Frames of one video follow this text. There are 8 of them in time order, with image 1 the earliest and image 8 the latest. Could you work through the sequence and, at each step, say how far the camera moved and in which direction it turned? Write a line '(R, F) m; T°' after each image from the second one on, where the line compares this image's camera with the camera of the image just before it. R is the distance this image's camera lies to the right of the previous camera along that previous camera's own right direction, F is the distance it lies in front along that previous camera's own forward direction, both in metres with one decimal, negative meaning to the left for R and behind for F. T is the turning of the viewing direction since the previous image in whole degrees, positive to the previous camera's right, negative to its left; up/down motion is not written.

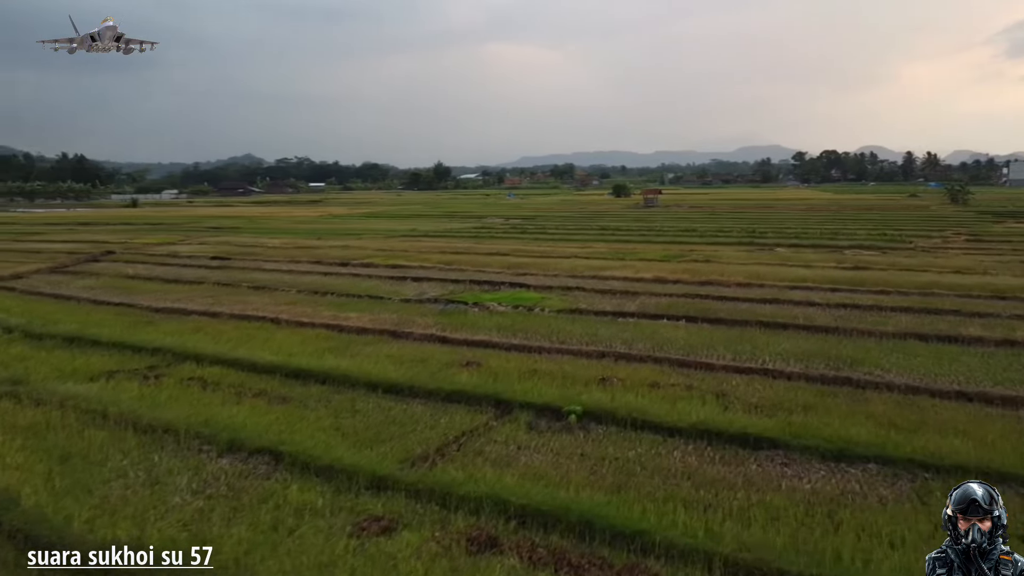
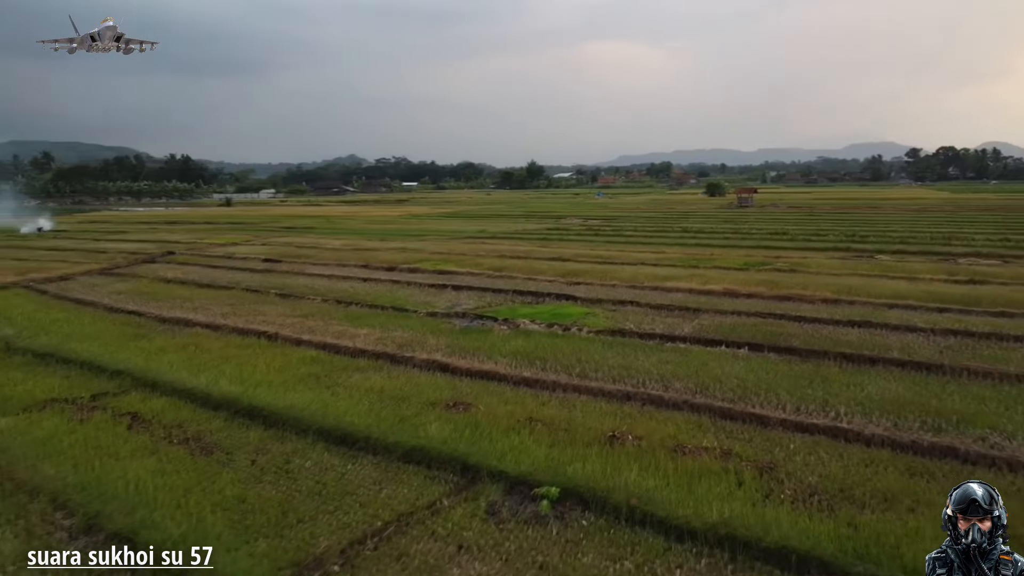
(+1.1, +2.5) m; -7°
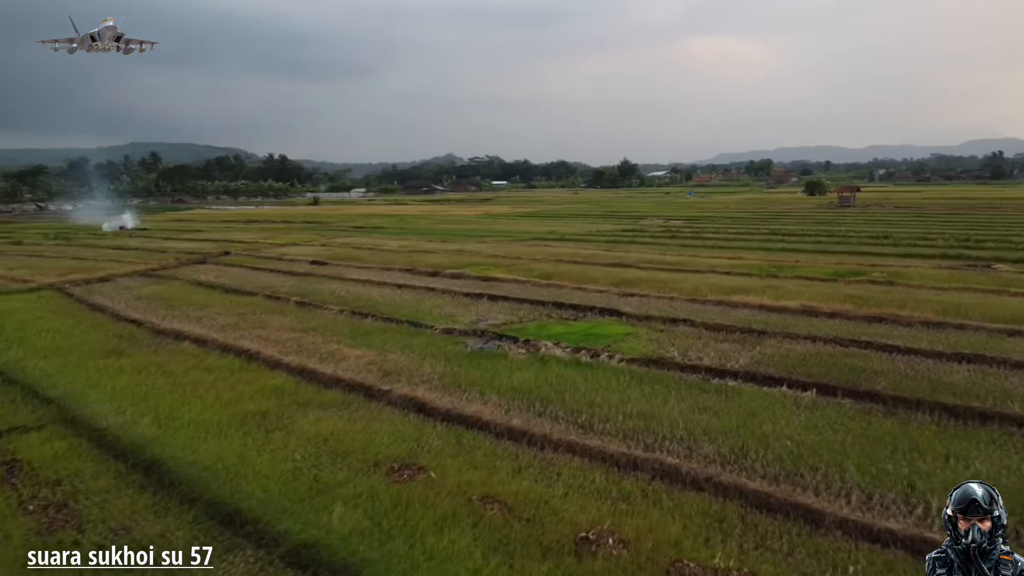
(+1.1, +2.4) m; -7°
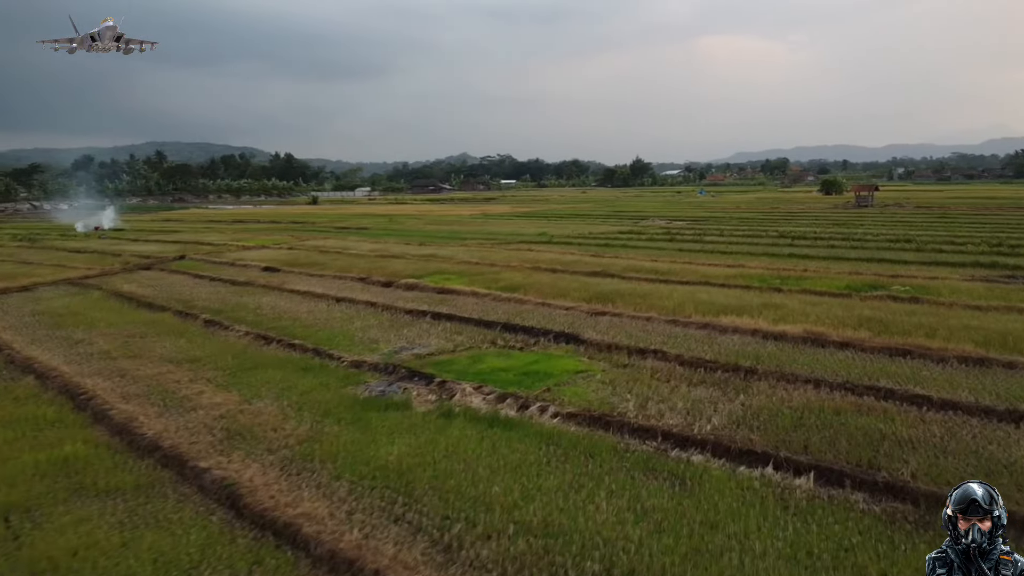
(+1.2, +3.0) m; -1°
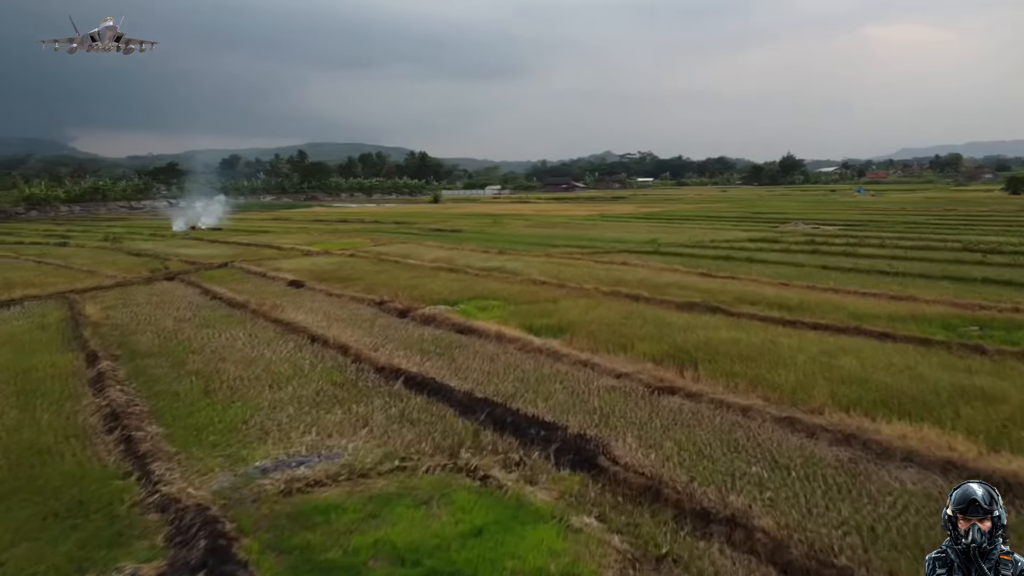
(+1.4, +5.8) m; -10°
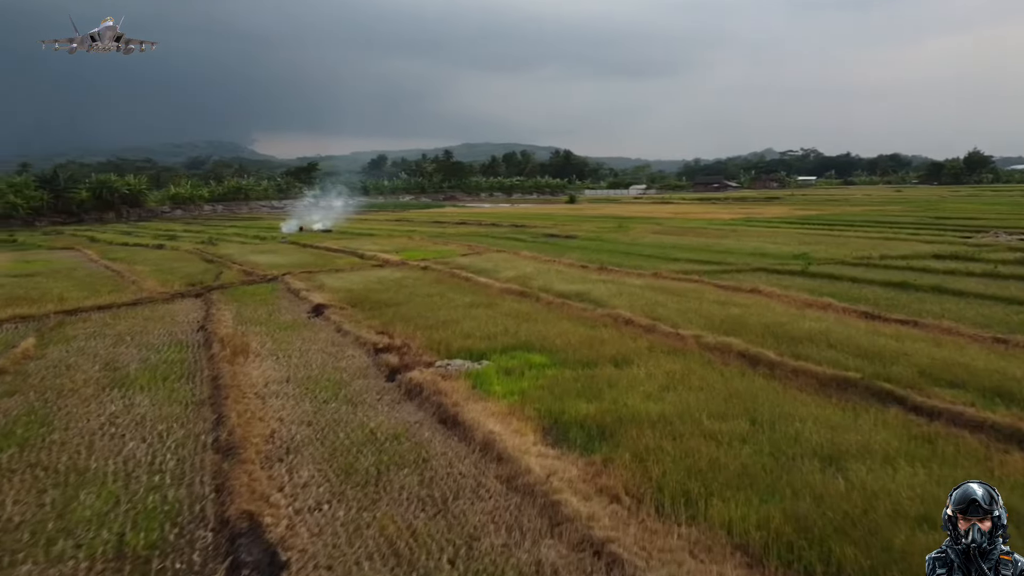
(+1.3, +5.3) m; -10°
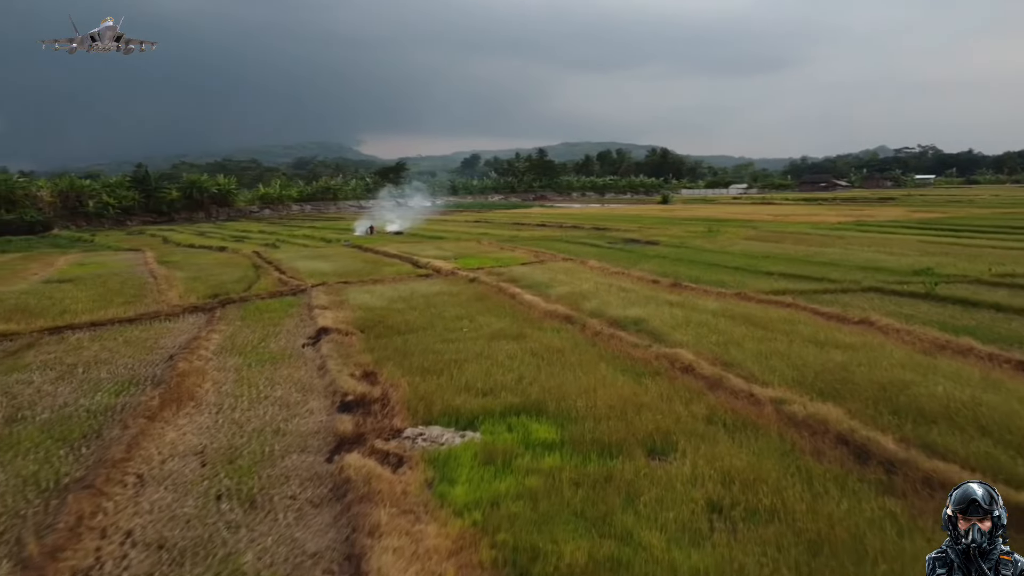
(+0.9, +3.1) m; -7°
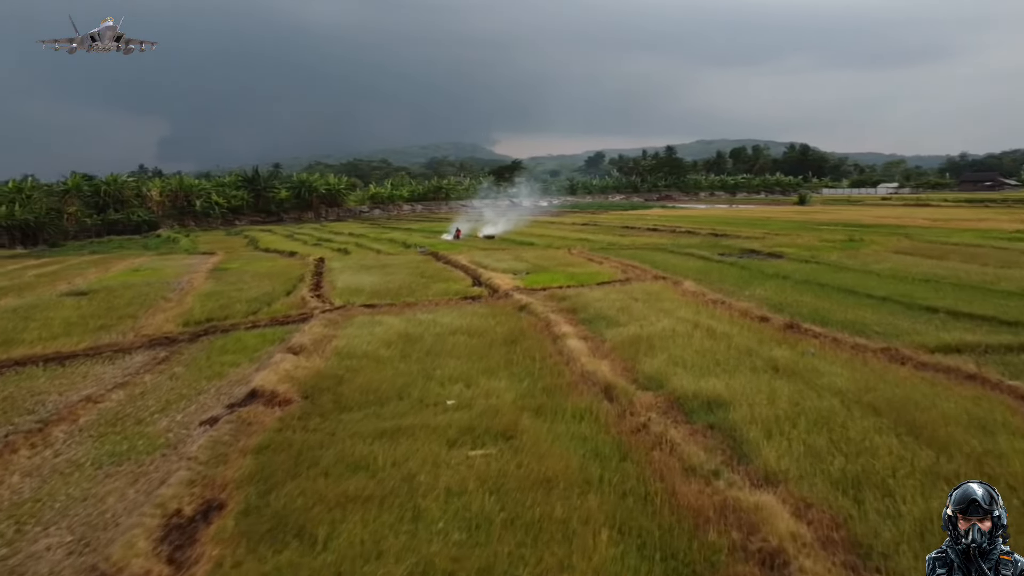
(+1.3, +4.7) m; -9°
